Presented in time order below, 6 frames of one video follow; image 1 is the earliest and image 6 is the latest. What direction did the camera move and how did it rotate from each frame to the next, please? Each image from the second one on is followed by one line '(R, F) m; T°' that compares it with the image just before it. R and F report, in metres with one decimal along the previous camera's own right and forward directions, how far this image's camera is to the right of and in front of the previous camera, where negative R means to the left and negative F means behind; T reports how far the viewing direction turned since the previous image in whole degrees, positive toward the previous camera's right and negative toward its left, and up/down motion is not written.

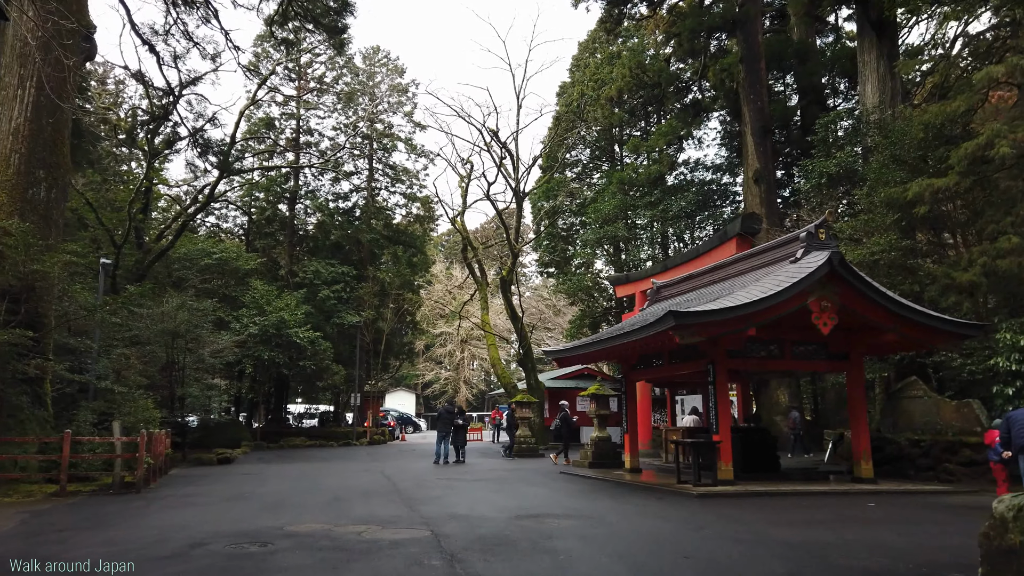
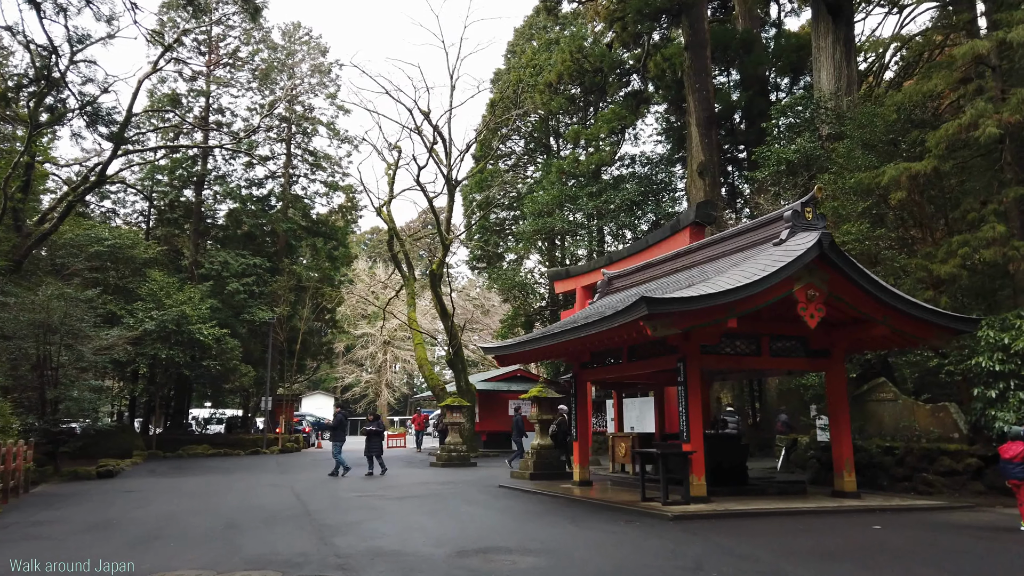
(-0.2, +1.8) m; +6°
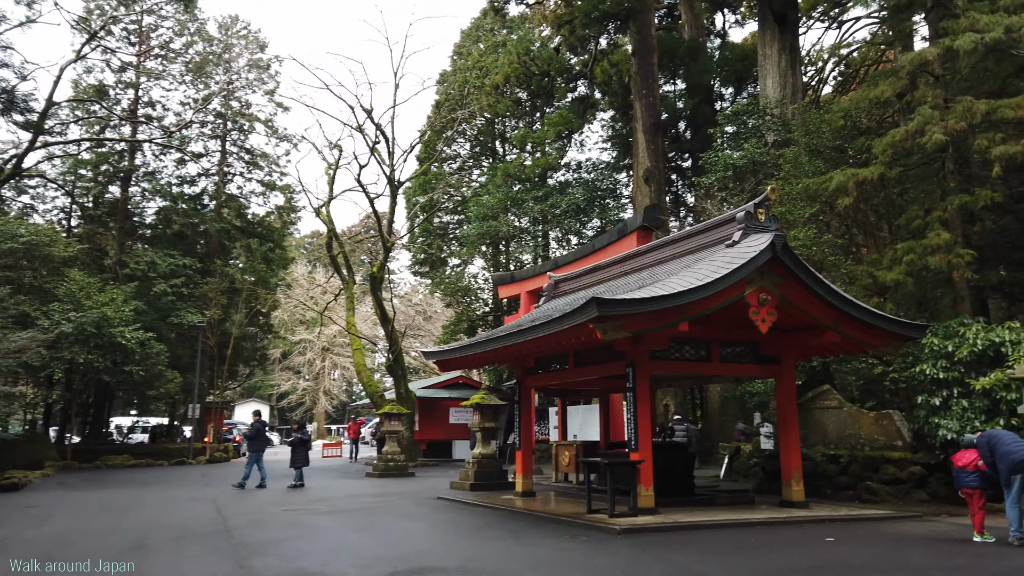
(0.0, +0.5) m; +4°
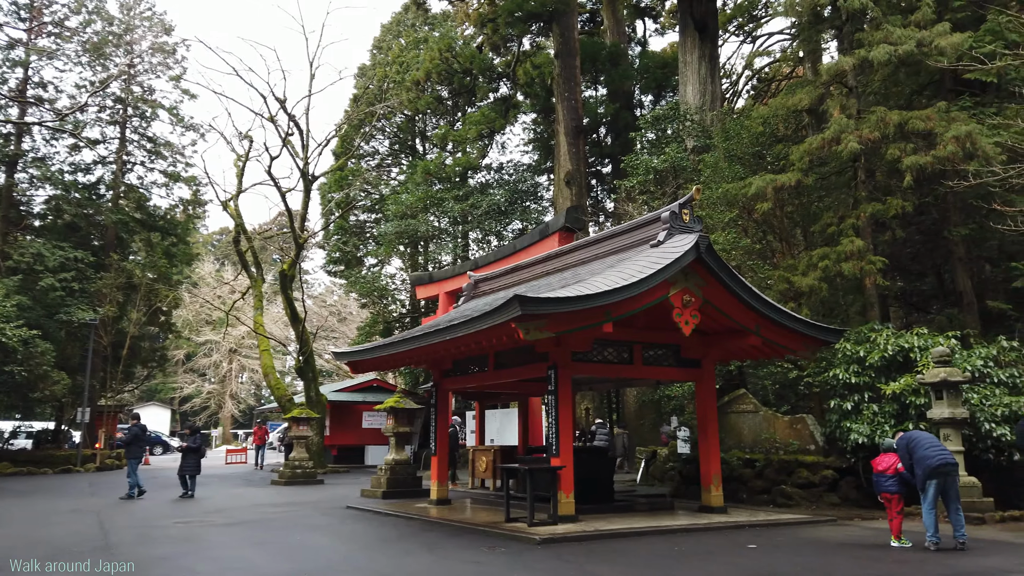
(0.0, +0.4) m; +6°
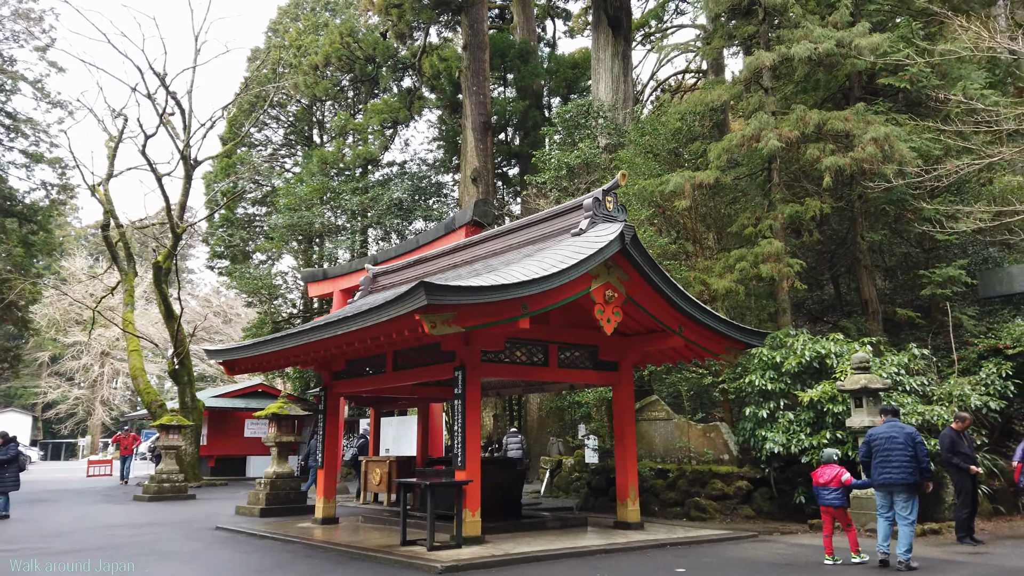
(0.0, +1.0) m; +8°
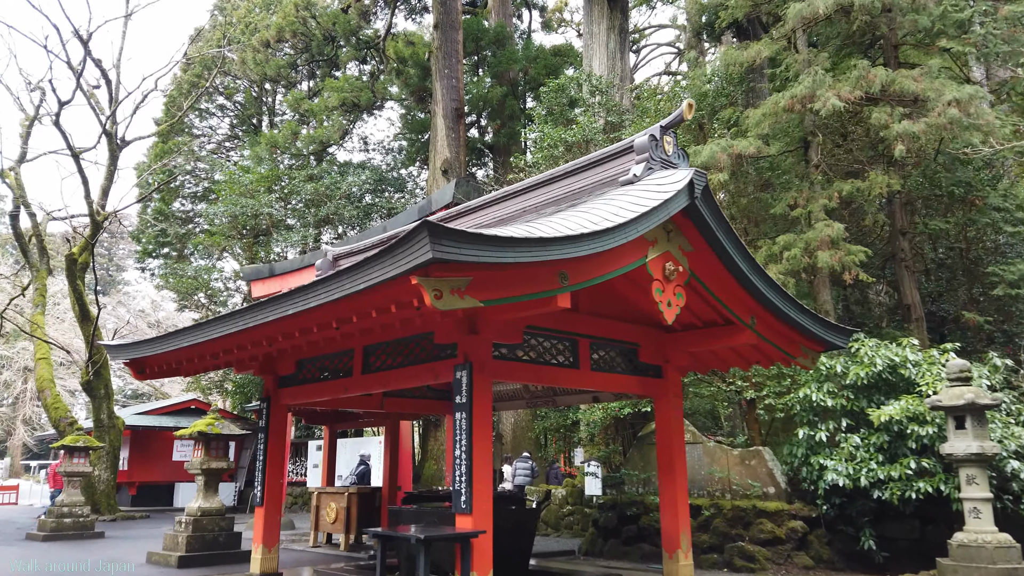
(-0.5, +2.3) m; +4°
